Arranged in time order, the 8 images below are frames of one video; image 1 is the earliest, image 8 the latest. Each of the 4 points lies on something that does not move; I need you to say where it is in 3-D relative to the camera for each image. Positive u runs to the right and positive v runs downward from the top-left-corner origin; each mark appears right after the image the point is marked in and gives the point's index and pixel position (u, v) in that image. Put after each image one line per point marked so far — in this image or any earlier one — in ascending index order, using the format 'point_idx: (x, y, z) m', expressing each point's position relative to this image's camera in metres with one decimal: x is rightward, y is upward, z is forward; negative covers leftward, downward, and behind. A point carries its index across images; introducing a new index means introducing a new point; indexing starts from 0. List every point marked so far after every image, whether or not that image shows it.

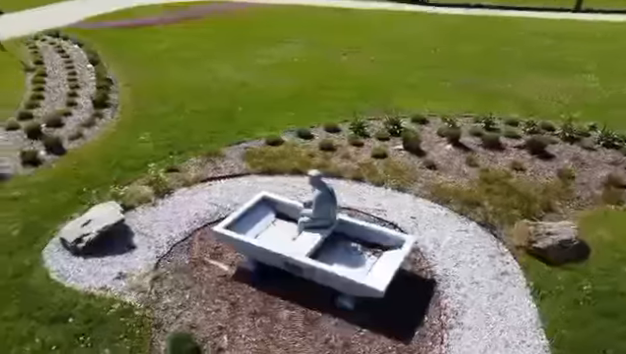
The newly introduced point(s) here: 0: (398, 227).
0: (+2.3, -1.3, +11.1) m
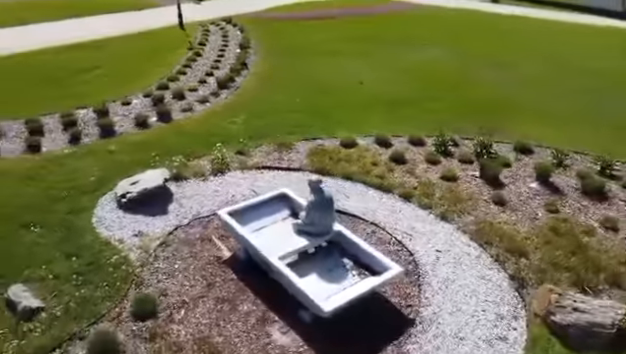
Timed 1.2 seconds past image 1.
0: (+2.4, -1.8, +10.0) m
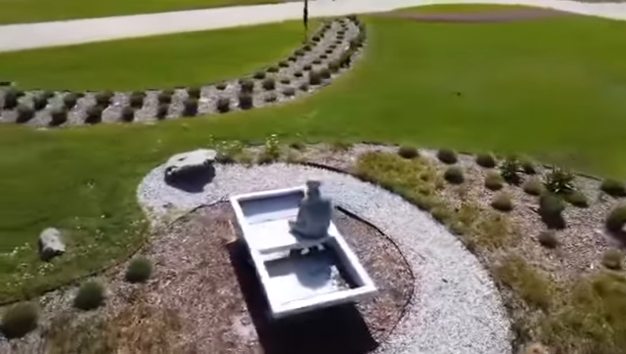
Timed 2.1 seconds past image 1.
0: (+2.2, -2.2, +9.2) m
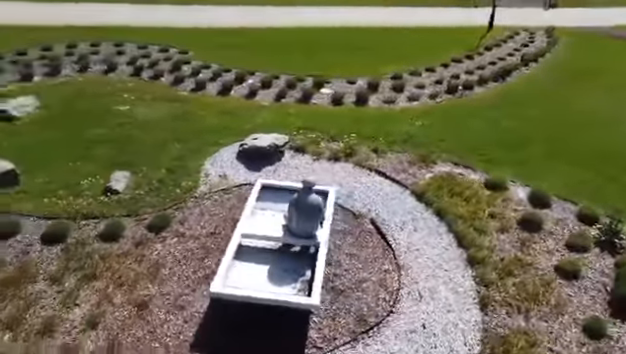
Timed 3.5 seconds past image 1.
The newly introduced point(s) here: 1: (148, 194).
0: (+1.5, -2.7, +8.3) m
1: (-4.7, -0.5, +12.2) m
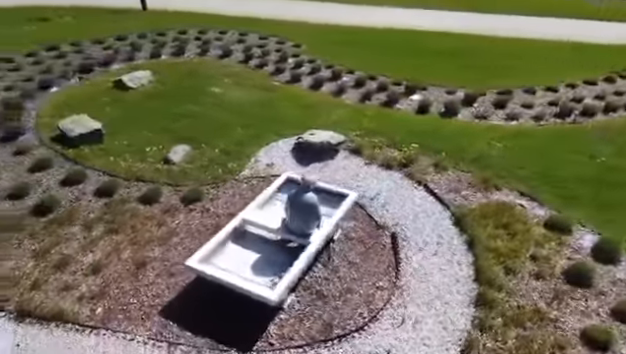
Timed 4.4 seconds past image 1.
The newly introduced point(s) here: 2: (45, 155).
0: (+0.9, -2.9, +7.9) m
1: (-3.6, +0.2, +13.3) m
2: (-9.1, +0.8, +14.4) m
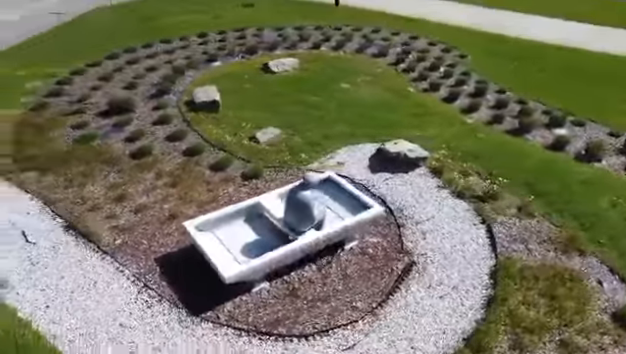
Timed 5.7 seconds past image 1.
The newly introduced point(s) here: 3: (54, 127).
0: (-0.1, -3.0, +7.8) m
1: (-1.4, +0.8, +14.3) m
2: (-5.7, +2.6, +17.4) m
3: (-9.8, +1.9, +16.1) m
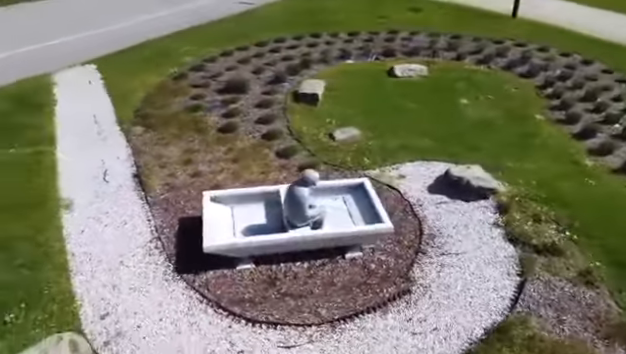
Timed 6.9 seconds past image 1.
0: (-1.0, -2.8, +8.0) m
1: (+0.9, +0.9, +14.4) m
2: (-1.7, +3.4, +18.7) m
3: (-6.0, +3.7, +18.9) m
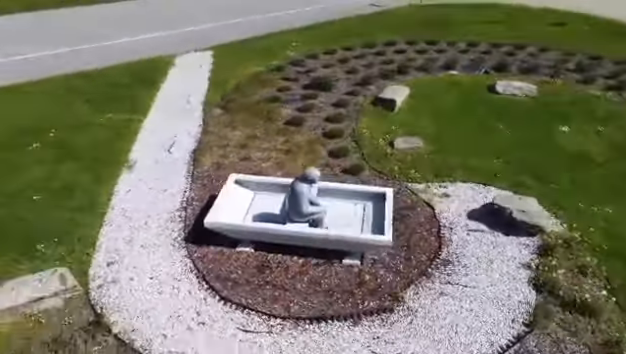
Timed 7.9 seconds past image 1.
0: (-1.6, -2.5, +8.4) m
1: (+2.6, +0.6, +14.1) m
2: (+1.8, +3.4, +18.9) m
3: (-2.2, +4.3, +20.2) m
